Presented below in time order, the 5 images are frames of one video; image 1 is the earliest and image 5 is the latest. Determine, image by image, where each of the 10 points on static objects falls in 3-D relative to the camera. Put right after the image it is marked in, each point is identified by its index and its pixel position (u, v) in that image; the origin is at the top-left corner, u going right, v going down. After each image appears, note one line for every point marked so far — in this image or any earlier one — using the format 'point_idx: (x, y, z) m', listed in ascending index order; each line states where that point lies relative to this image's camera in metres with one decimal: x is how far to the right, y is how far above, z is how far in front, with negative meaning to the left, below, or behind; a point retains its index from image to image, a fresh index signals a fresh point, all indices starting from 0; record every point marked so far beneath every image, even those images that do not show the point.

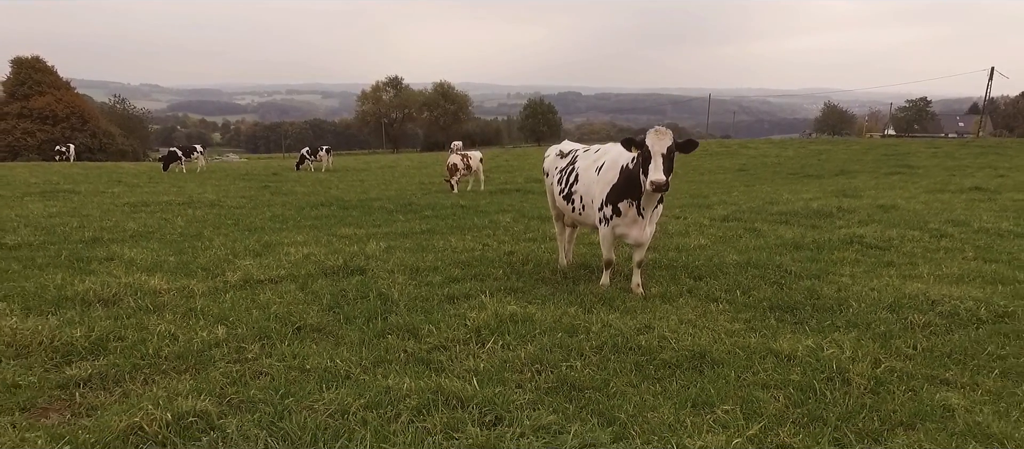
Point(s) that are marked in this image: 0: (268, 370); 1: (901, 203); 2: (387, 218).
0: (-1.1, -0.6, +3.0) m
1: (+8.6, +0.5, +14.5) m
2: (-2.0, +0.1, +10.5) m
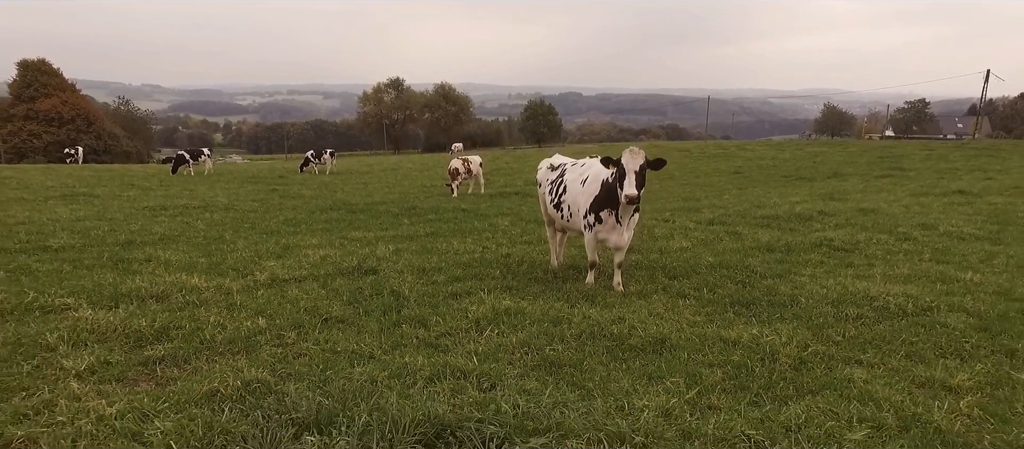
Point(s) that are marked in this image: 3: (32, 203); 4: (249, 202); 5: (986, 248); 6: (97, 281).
0: (-1.1, -0.7, +3.7) m
1: (+8.6, +0.4, +15.2) m
2: (-2.0, 0.0, +11.2) m
3: (-9.9, +0.4, +13.5) m
4: (-6.0, +0.5, +15.0) m
5: (+6.0, -0.3, +8.2) m
6: (-3.5, -0.5, +5.5) m
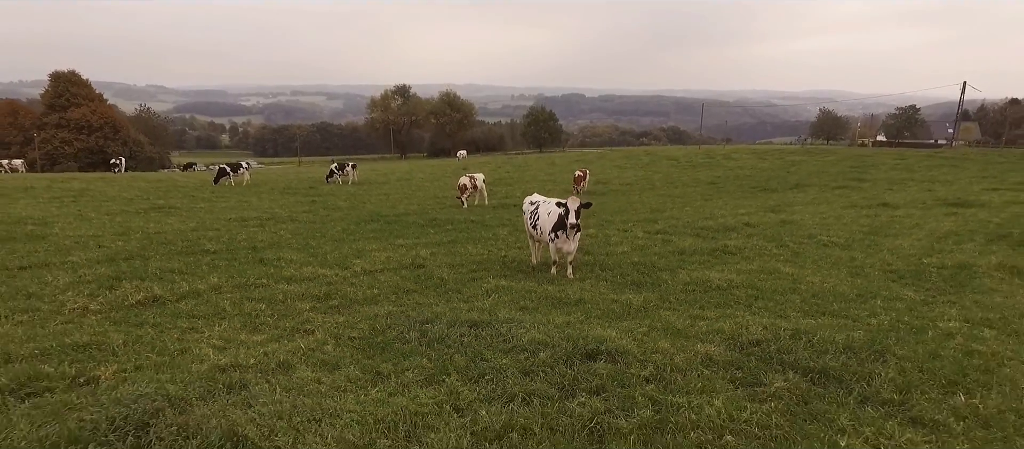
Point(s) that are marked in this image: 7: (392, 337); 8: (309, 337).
0: (-1.2, -0.9, +7.6) m
1: (+8.5, +0.2, +19.0) m
2: (-2.1, -0.2, +15.1) m
3: (-9.9, +0.3, +17.5) m
4: (-6.0, +0.3, +18.9) m
5: (+5.9, -0.5, +12.1) m
6: (-3.6, -0.7, +9.5) m
7: (-1.1, -1.0, +5.9) m
8: (-1.9, -1.0, +6.0) m
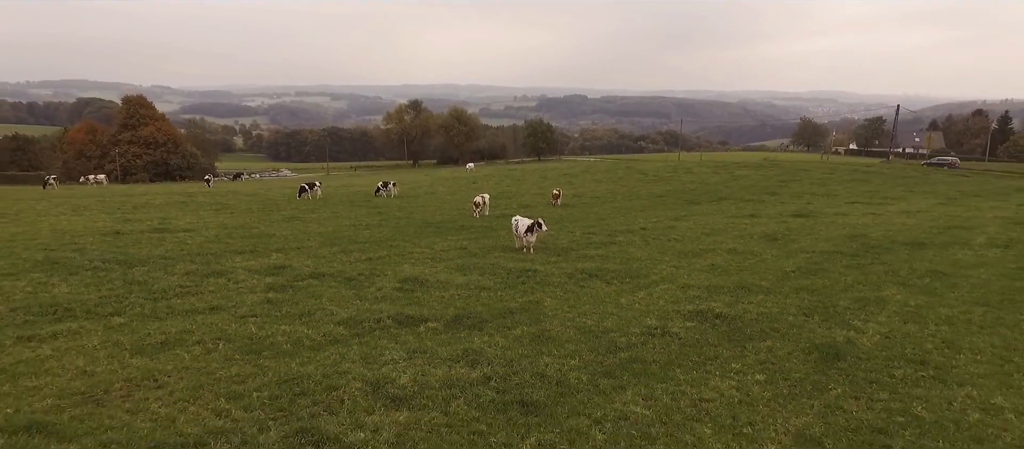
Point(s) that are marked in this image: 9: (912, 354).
0: (-1.4, -1.1, +19.8) m
1: (+8.4, 0.0, +31.2) m
2: (-2.3, -0.3, +27.3) m
3: (-10.1, +0.1, +29.7) m
4: (-6.2, +0.1, +31.1) m
5: (+5.7, -0.7, +24.2) m
6: (-3.8, -0.8, +21.6) m
7: (-1.3, -1.2, +18.1) m
8: (-2.1, -1.2, +18.2) m
9: (+6.3, -2.0, +10.3) m
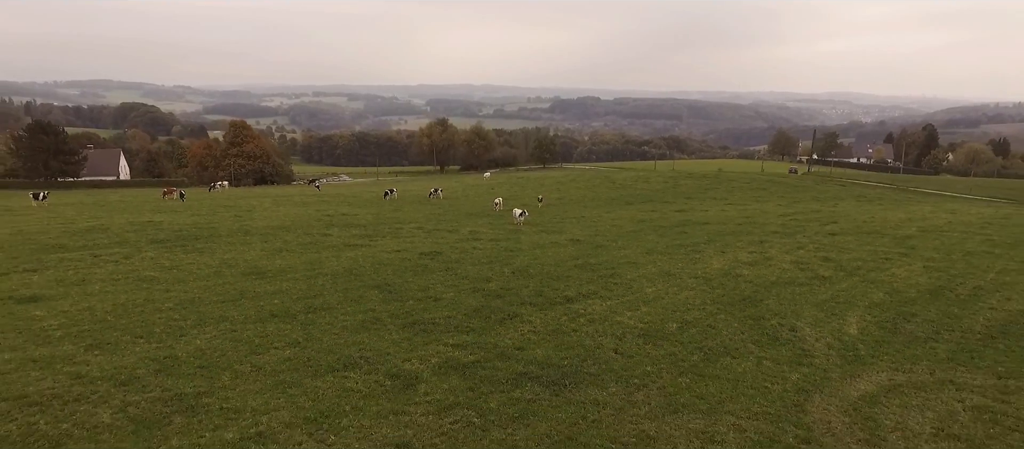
0: (-1.4, -0.2, +45.7) m
1: (+8.6, +0.8, +56.9) m
2: (-2.1, +0.5, +53.2) m
3: (-9.9, +1.0, +55.8) m
4: (-6.0, +1.1, +57.1) m
5: (+5.8, +0.1, +50.0) m
6: (-3.7, +0.1, +47.6) m
7: (-1.3, -0.3, +44.0) m
8: (-2.1, -0.3, +44.1) m
9: (+6.1, -1.2, +36.1) m
